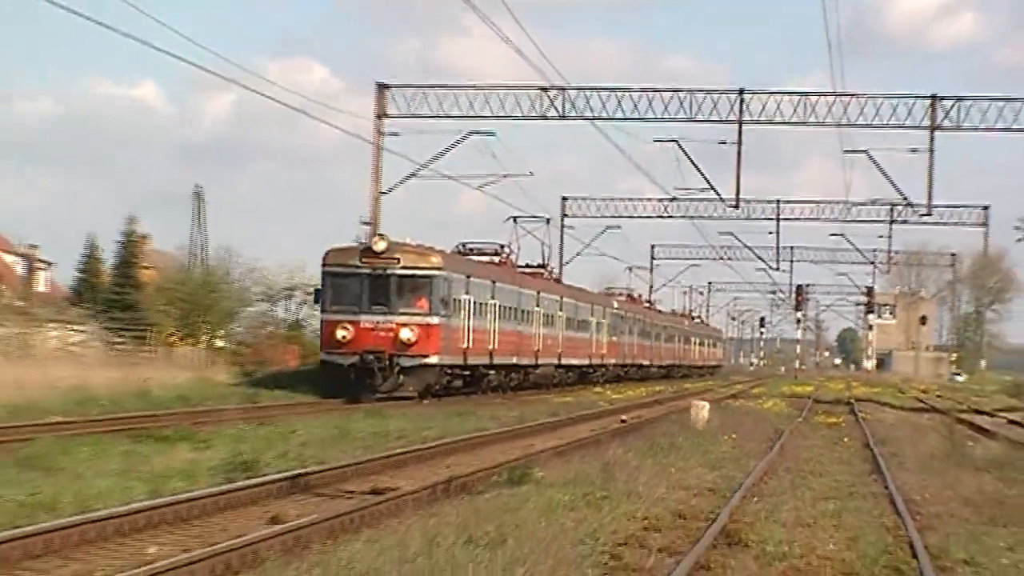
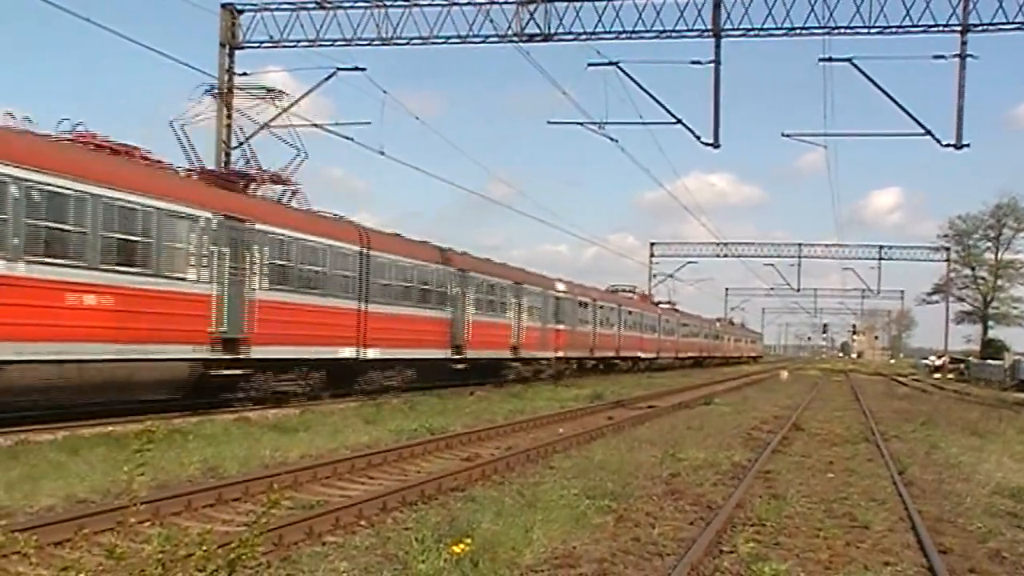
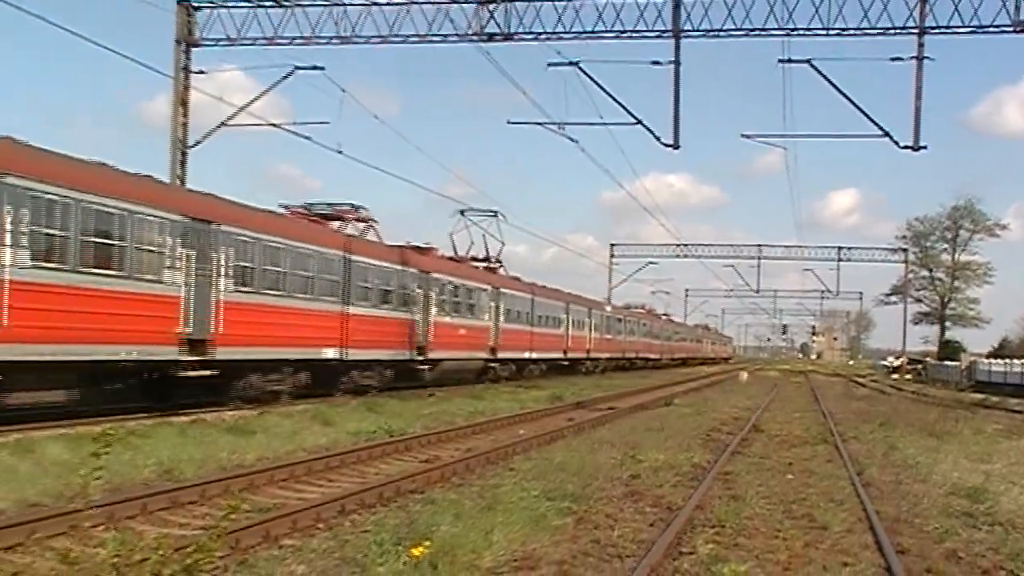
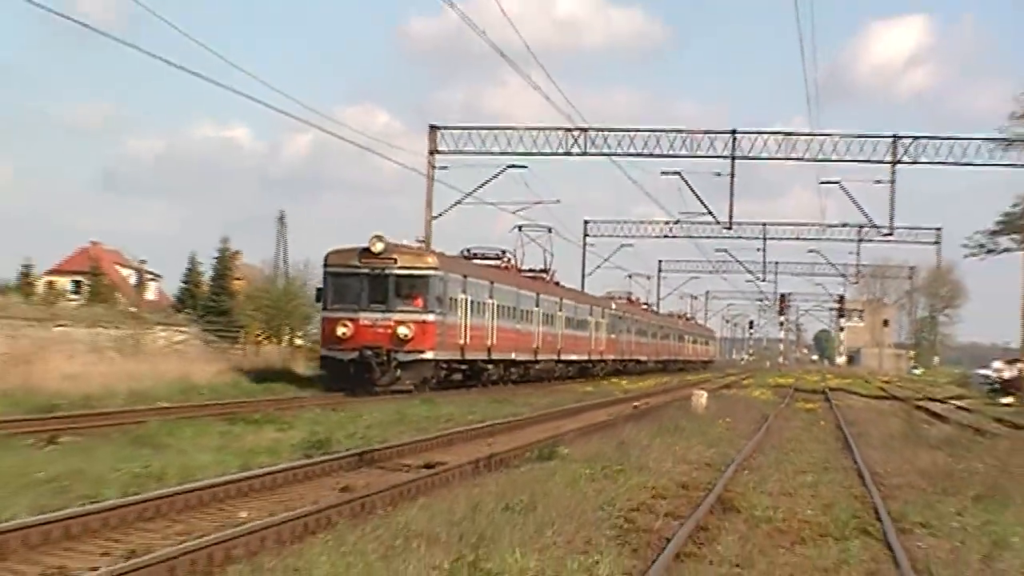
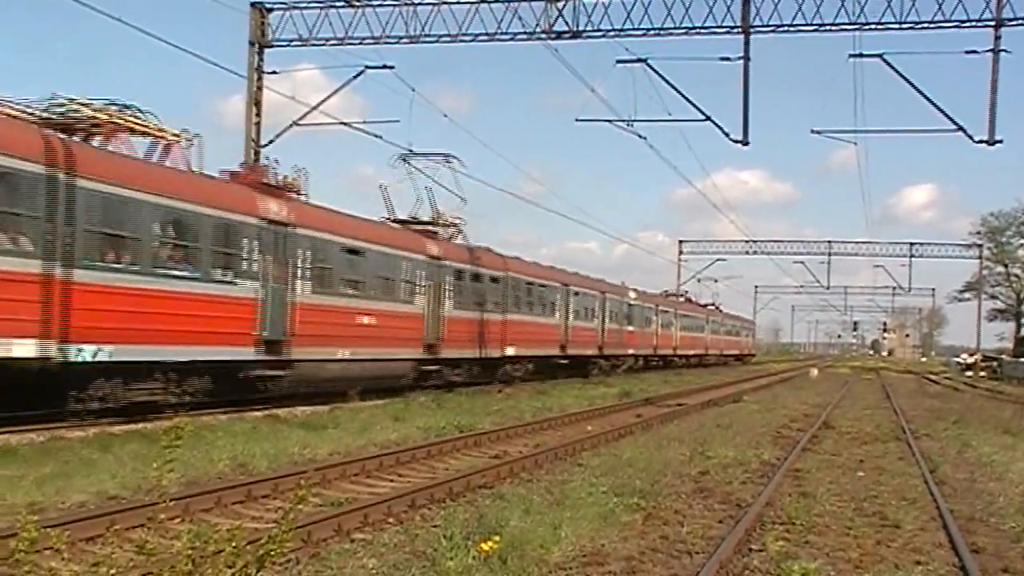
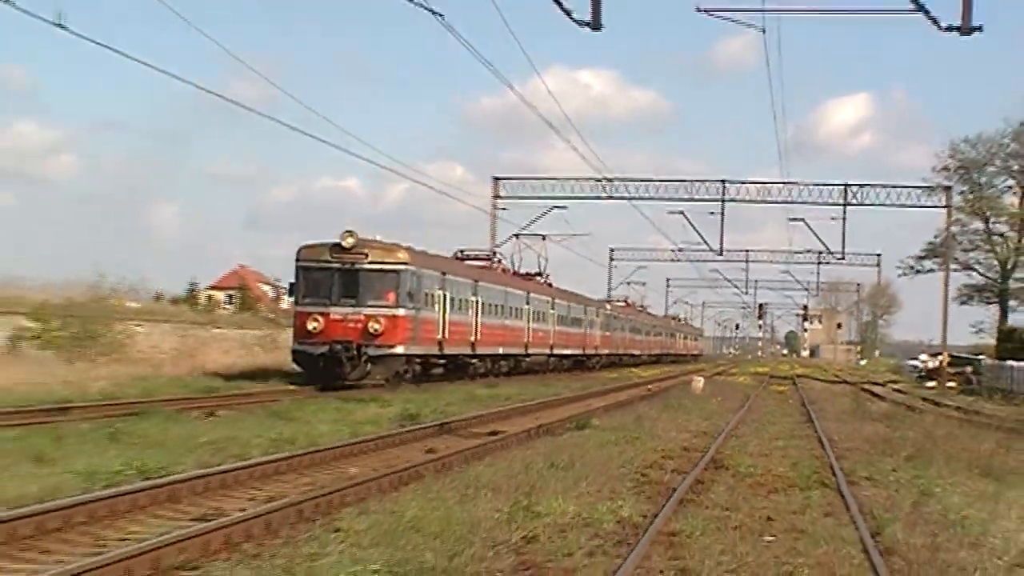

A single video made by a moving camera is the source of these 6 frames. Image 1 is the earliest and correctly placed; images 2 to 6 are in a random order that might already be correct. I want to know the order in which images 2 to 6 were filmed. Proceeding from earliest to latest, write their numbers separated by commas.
4, 6, 3, 2, 5
